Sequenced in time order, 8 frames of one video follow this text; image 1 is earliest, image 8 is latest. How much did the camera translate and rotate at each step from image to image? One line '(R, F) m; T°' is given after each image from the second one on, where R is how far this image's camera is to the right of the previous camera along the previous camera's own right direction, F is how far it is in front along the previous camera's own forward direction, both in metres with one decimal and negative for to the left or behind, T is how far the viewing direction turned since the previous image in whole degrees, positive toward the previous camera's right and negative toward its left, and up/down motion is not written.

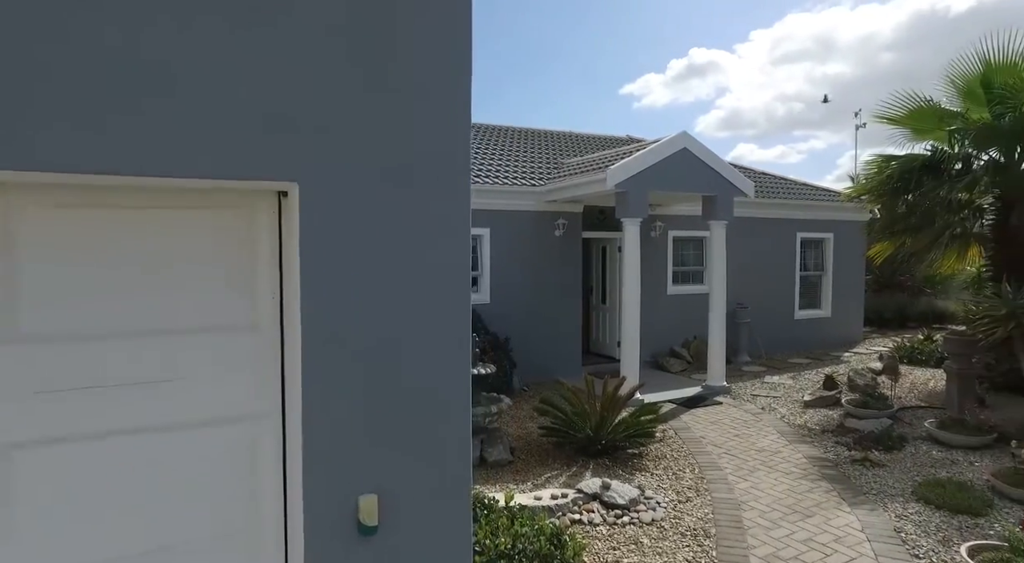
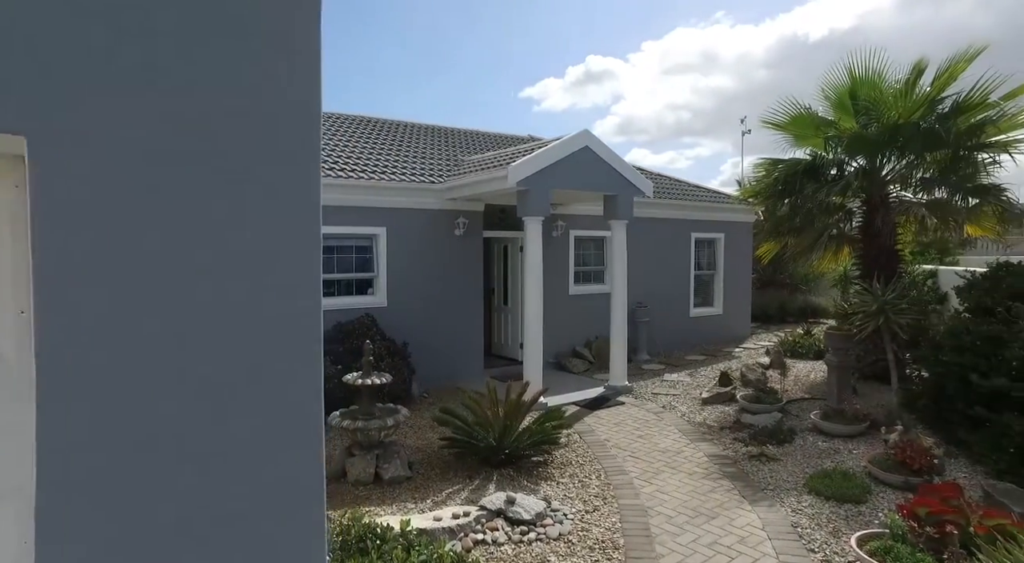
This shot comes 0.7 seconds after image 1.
(+0.1, +0.4) m; +9°
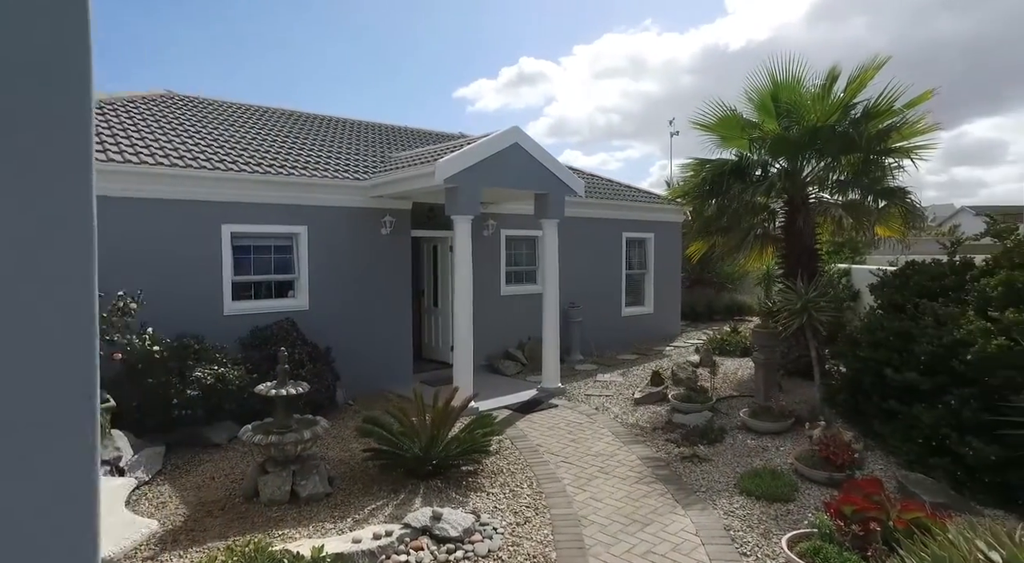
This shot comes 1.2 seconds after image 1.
(+0.1, +0.3) m; +6°
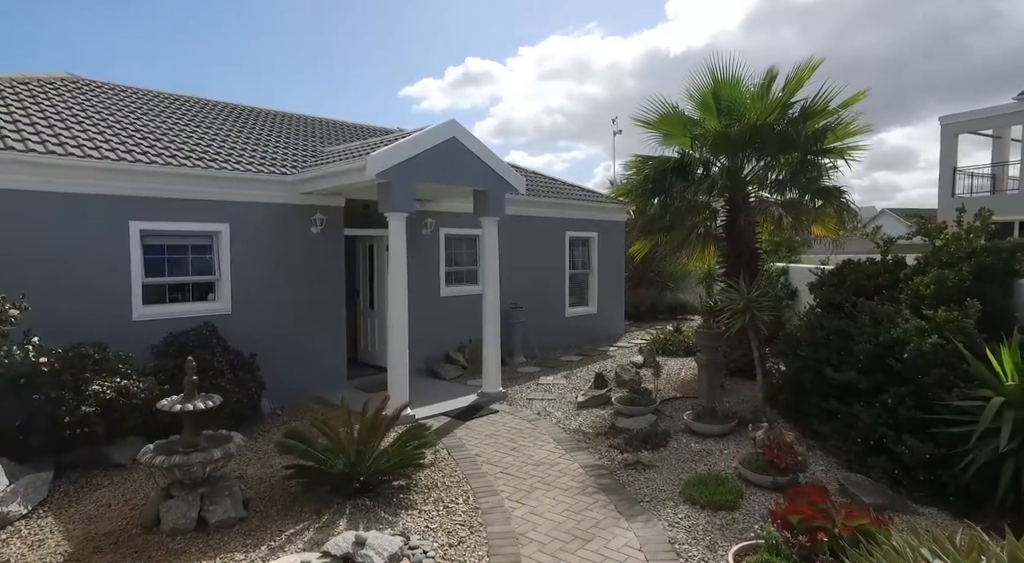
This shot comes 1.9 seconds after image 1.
(+0.1, +0.4) m; +5°
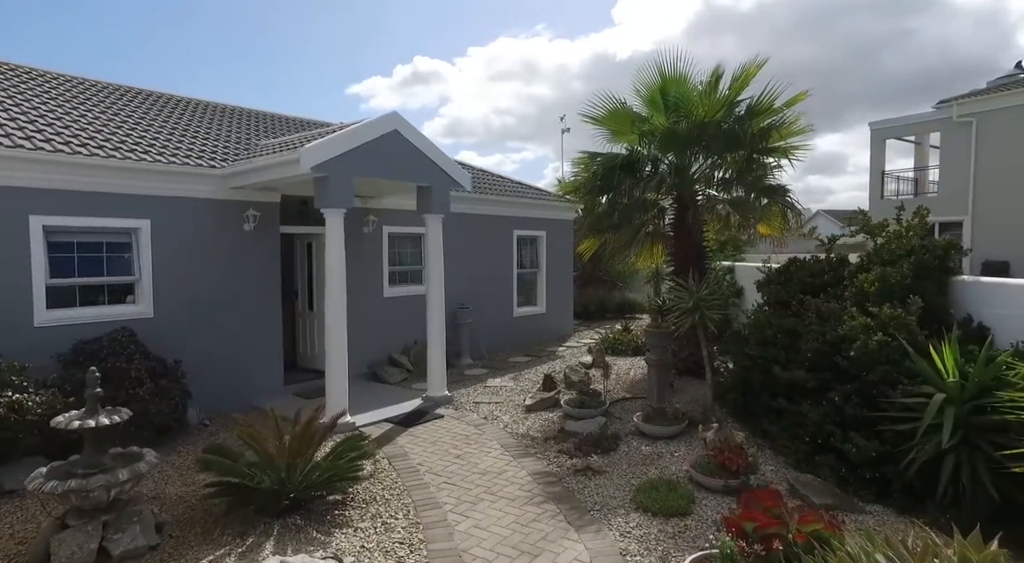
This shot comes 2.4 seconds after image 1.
(+0.1, +0.3) m; +5°
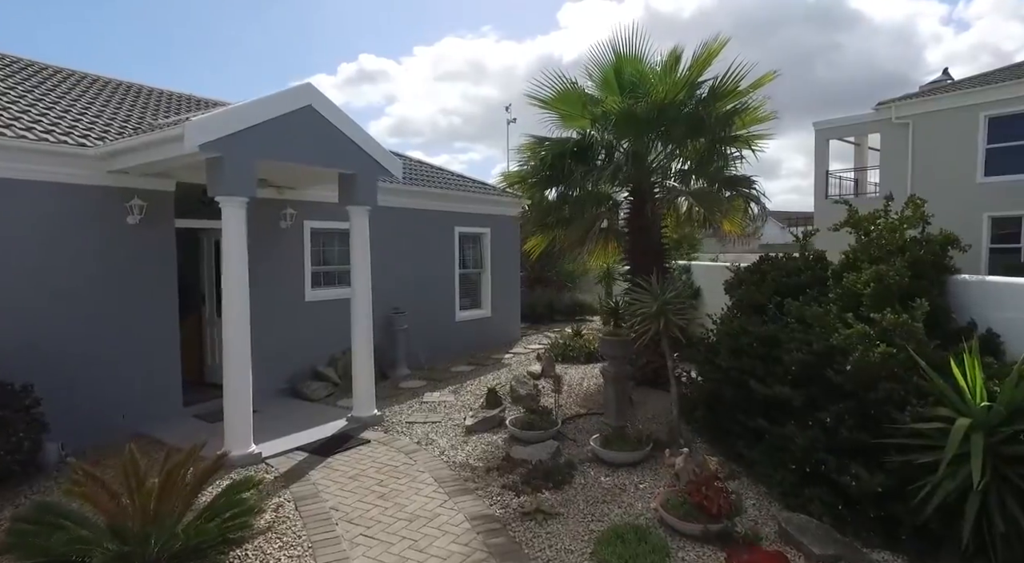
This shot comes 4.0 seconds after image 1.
(+0.1, +1.1) m; +5°
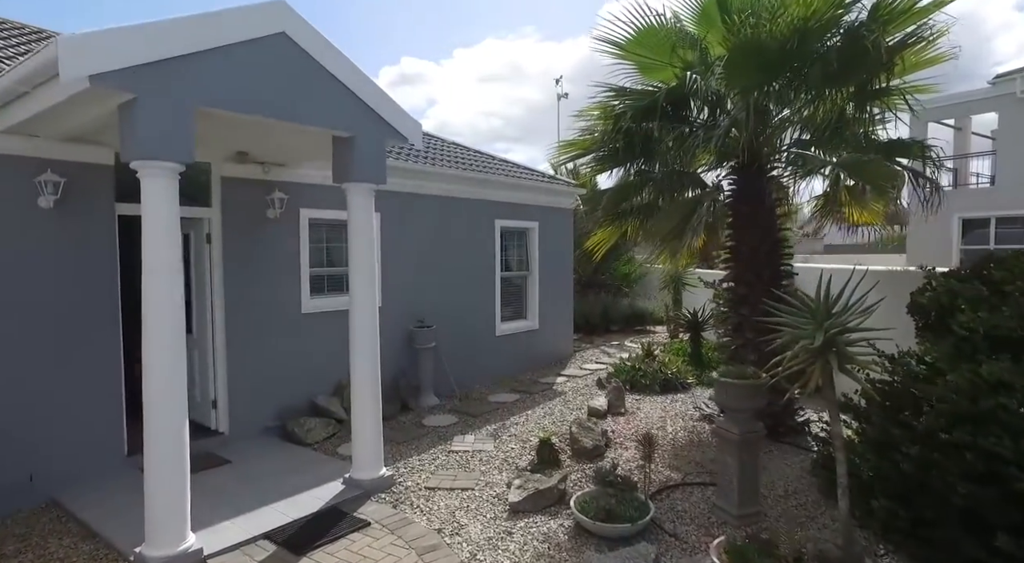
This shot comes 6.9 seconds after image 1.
(-0.2, +2.3) m; -4°
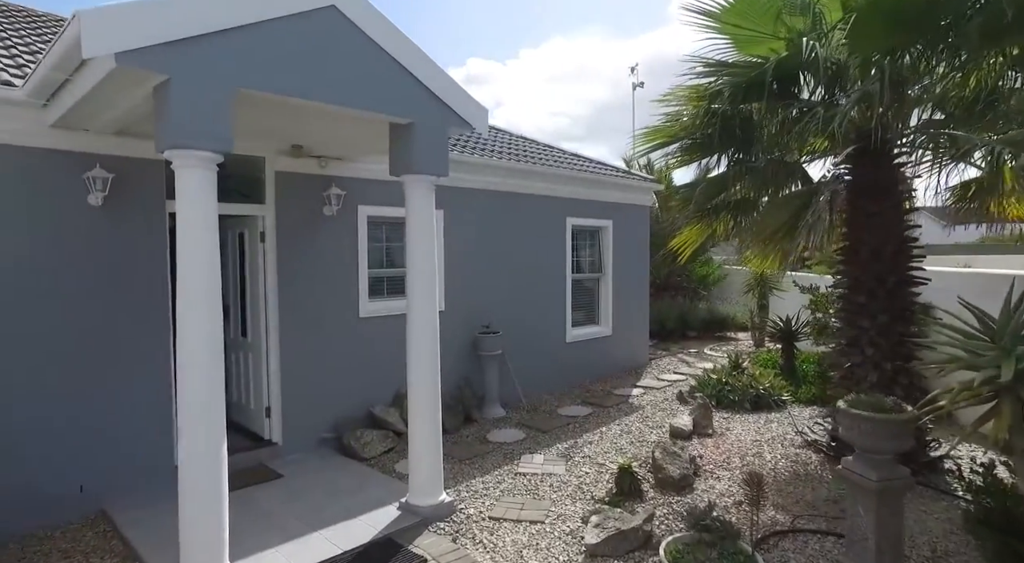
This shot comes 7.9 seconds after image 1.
(-0.1, +0.7) m; -6°
